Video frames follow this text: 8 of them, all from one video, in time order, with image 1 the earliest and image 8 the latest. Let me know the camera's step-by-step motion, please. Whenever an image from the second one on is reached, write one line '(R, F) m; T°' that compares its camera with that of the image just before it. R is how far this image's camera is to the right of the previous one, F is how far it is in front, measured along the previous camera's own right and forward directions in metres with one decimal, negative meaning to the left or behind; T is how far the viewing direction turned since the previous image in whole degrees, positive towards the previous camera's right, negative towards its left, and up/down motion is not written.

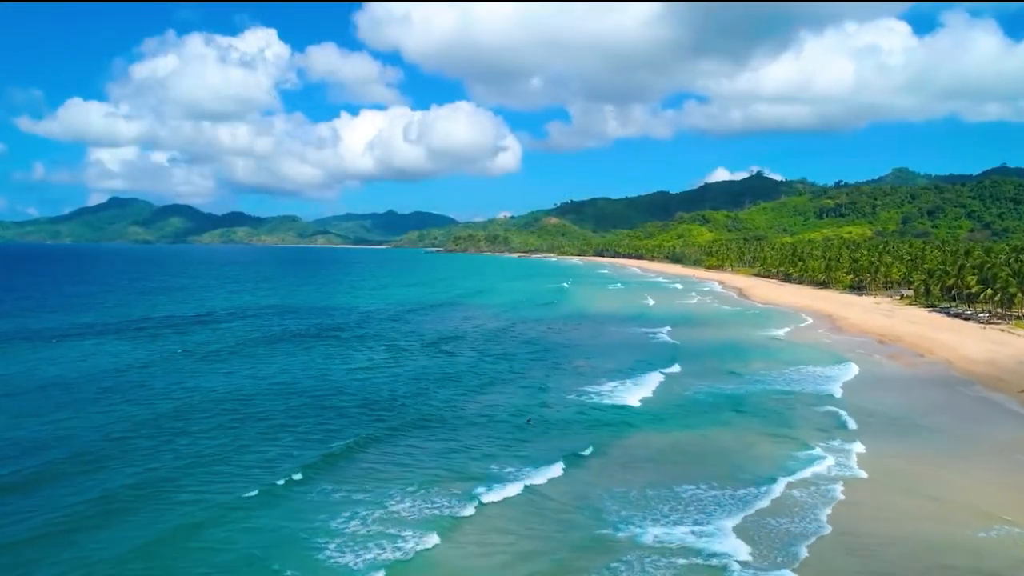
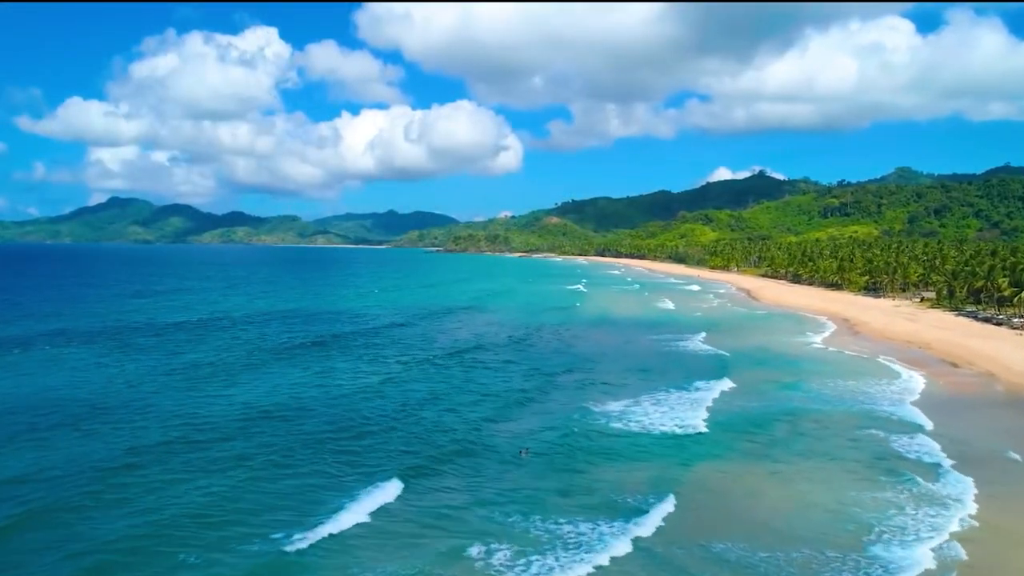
(0.0, +3.2) m; 0°
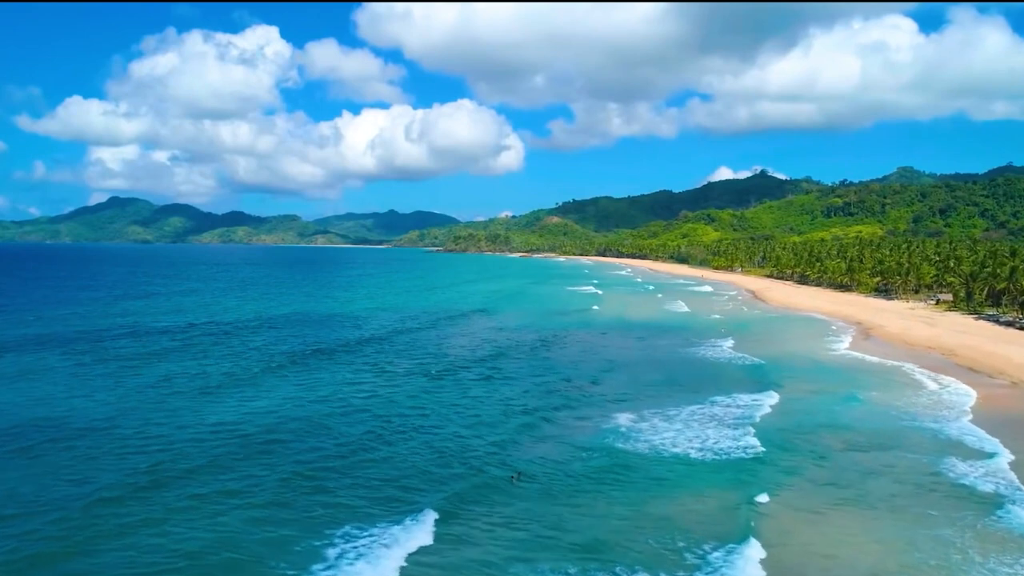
(+0.2, +2.5) m; 0°
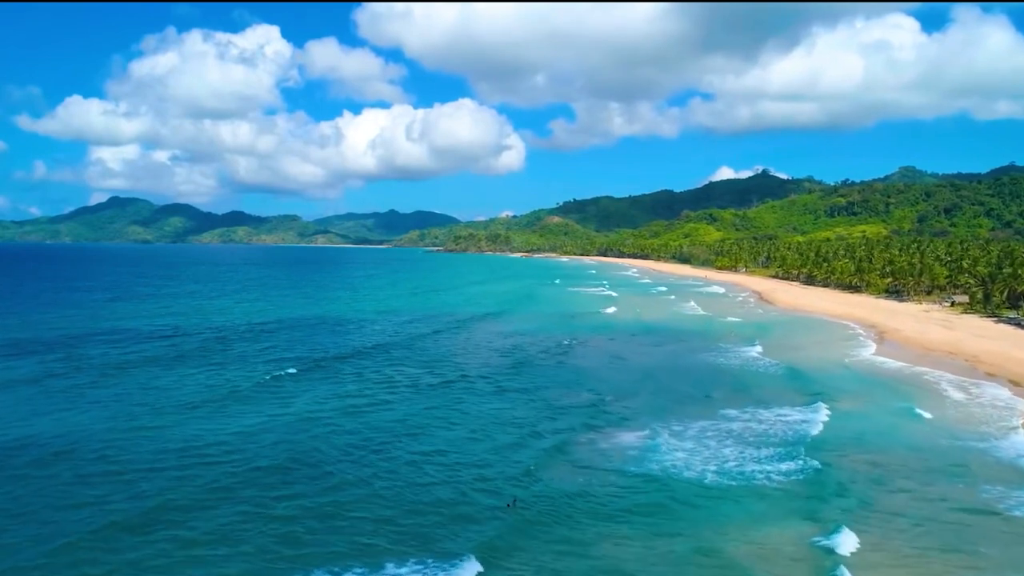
(+0.1, +2.0) m; 0°
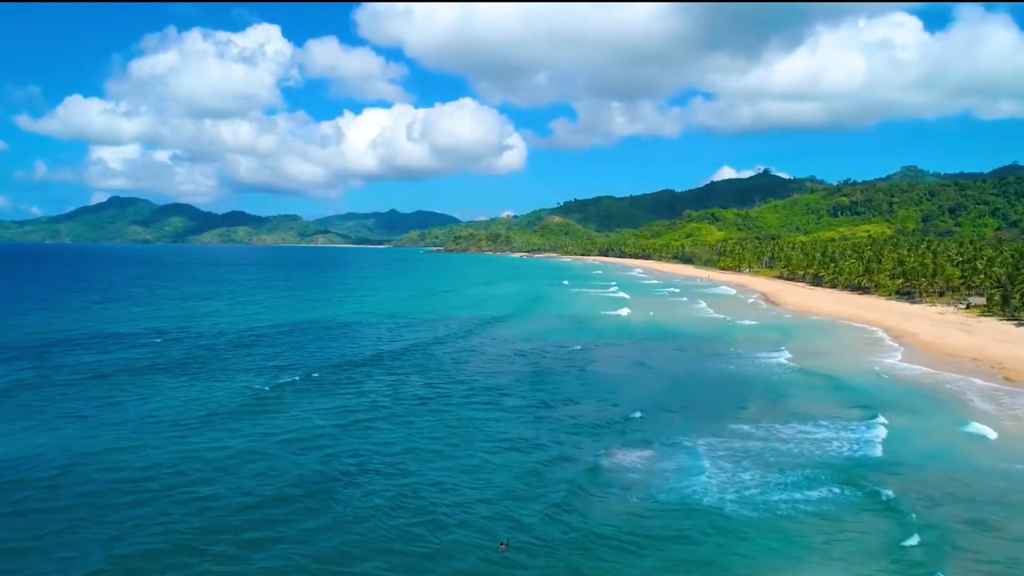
(+0.1, +2.0) m; 0°
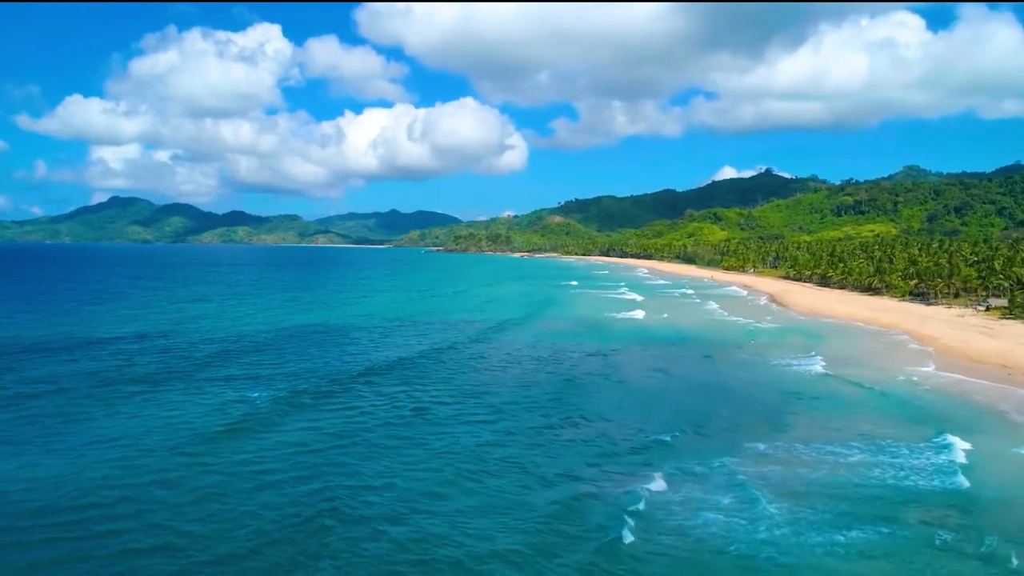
(0.0, +2.2) m; 0°
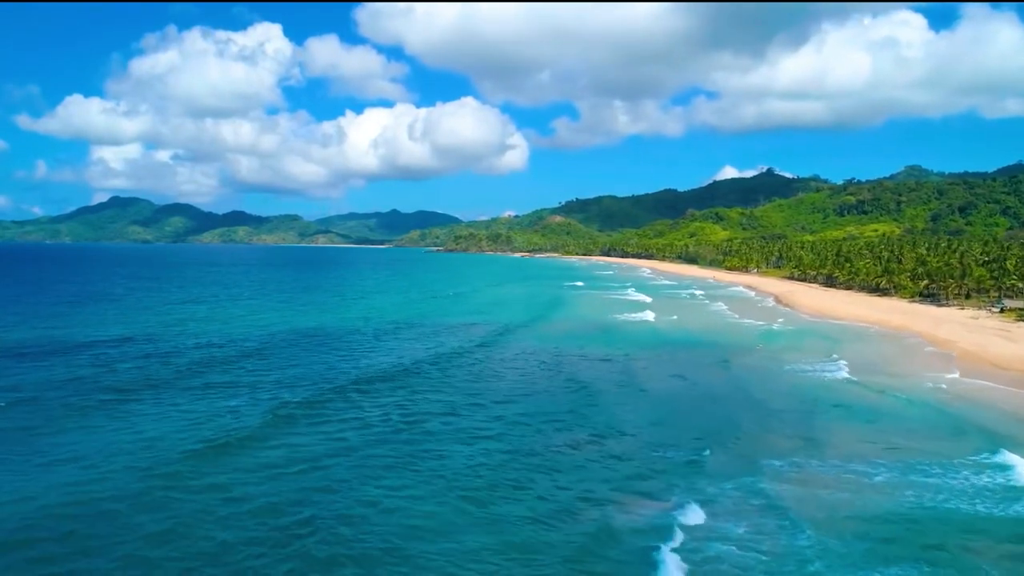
(+0.1, +1.6) m; 0°
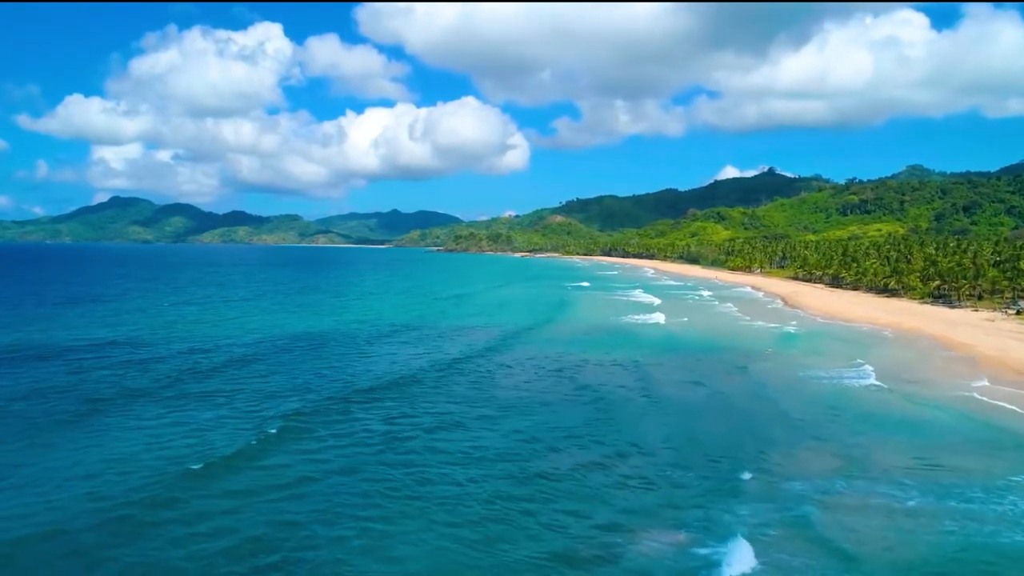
(-0.1, +1.5) m; 0°
